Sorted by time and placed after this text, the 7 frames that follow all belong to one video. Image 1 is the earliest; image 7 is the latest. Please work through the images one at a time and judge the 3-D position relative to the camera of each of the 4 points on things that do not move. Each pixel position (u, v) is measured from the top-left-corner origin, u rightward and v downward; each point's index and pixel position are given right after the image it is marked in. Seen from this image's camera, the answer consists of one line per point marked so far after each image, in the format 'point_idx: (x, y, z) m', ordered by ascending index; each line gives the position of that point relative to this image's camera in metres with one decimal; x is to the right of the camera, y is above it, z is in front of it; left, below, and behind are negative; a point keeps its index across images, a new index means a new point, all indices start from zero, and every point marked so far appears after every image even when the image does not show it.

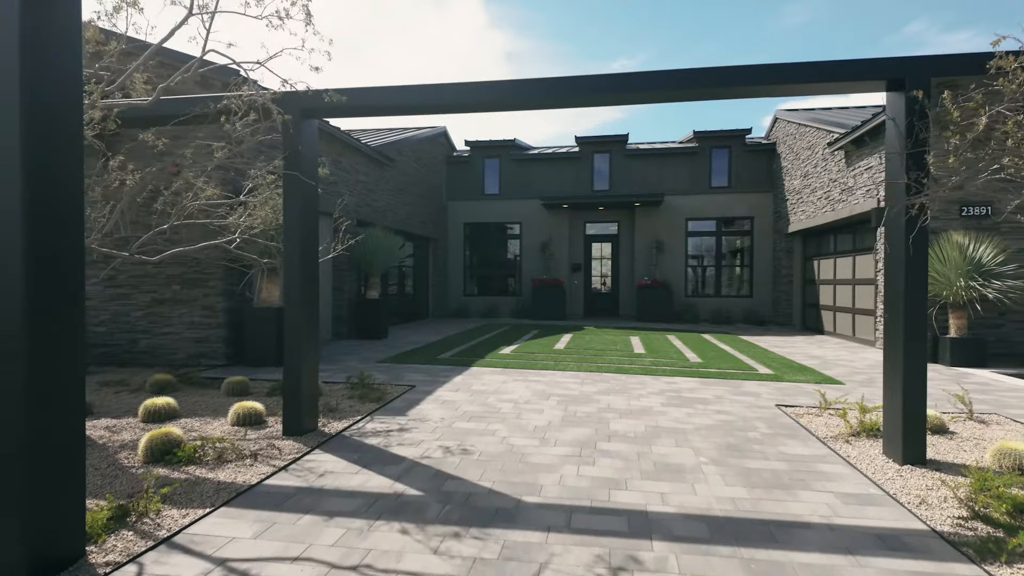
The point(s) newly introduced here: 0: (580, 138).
0: (+2.0, +4.5, +17.8) m
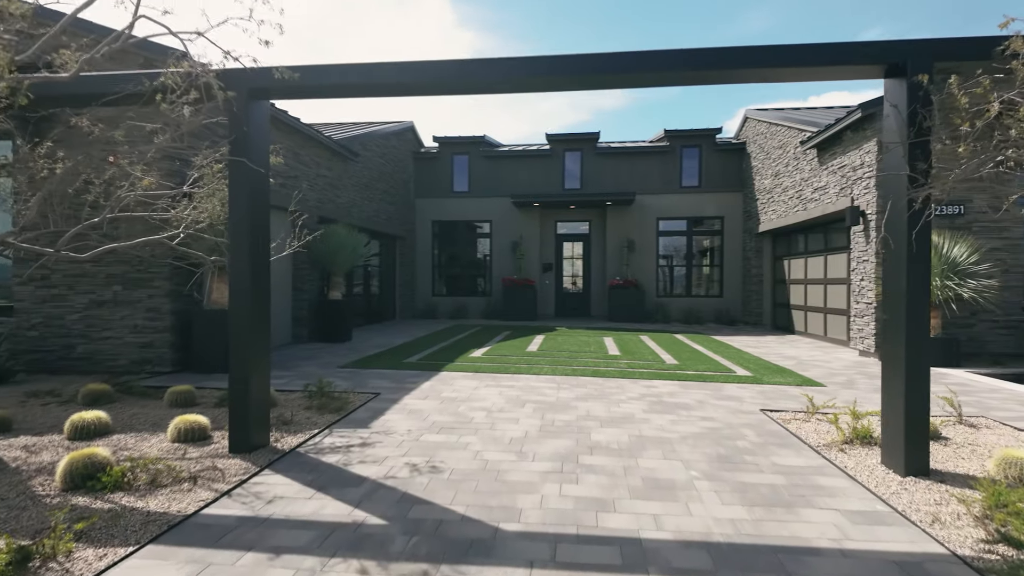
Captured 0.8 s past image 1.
0: (+1.1, +4.5, +17.5) m
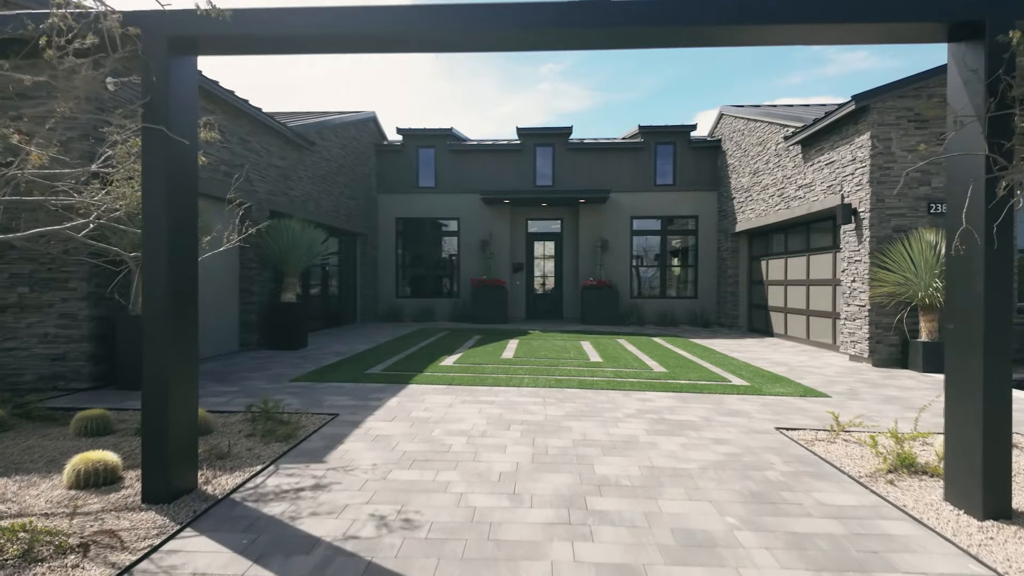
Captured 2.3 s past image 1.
0: (+0.2, +4.5, +16.7) m
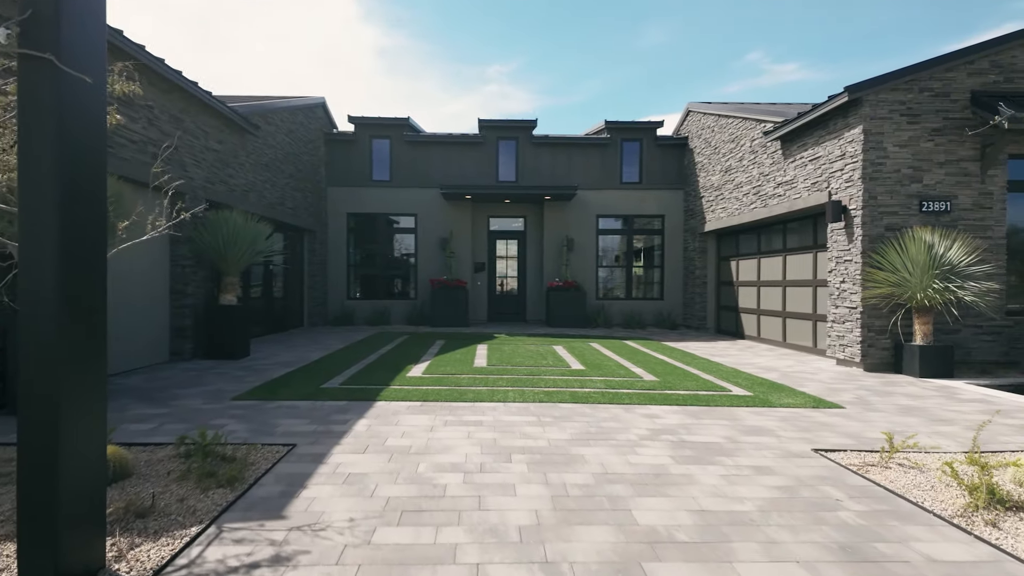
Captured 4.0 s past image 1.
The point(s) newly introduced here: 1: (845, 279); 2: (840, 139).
0: (-0.8, +4.4, +15.9) m
1: (+5.0, +0.1, +8.9) m
2: (+5.0, +2.3, +9.0) m
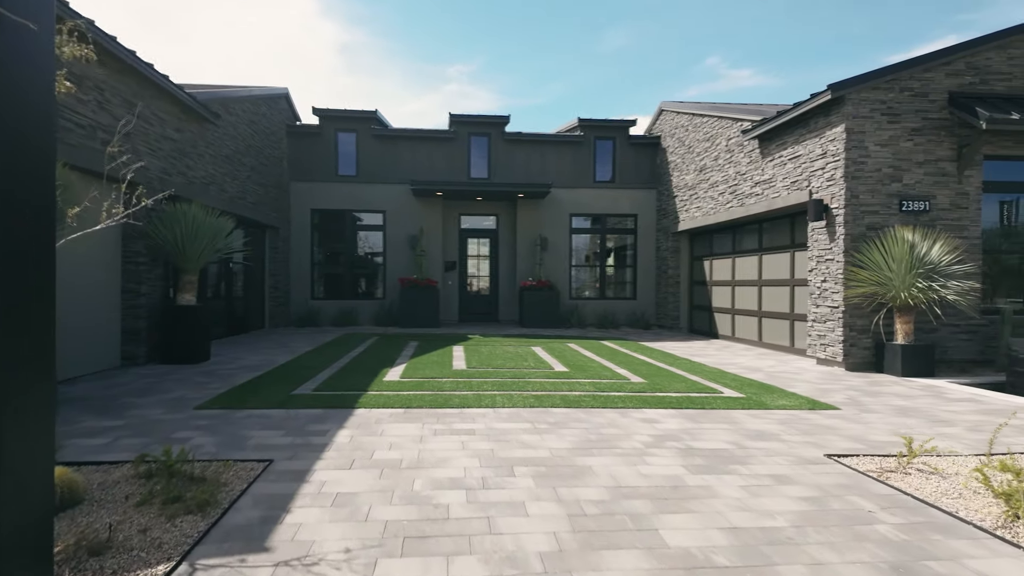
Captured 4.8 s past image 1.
0: (-1.5, +4.5, +15.4) m
1: (+4.7, +0.1, +8.9) m
2: (+4.7, +2.3, +9.0) m
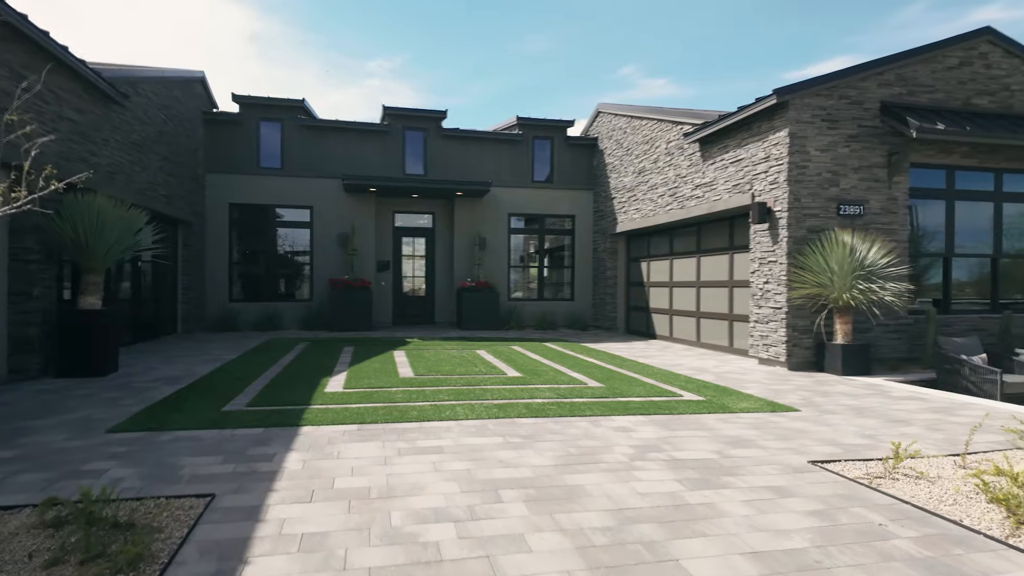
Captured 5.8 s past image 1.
0: (-3.1, +4.4, +14.8) m
1: (+3.9, +0.1, +9.1) m
2: (+3.9, +2.2, +9.1) m
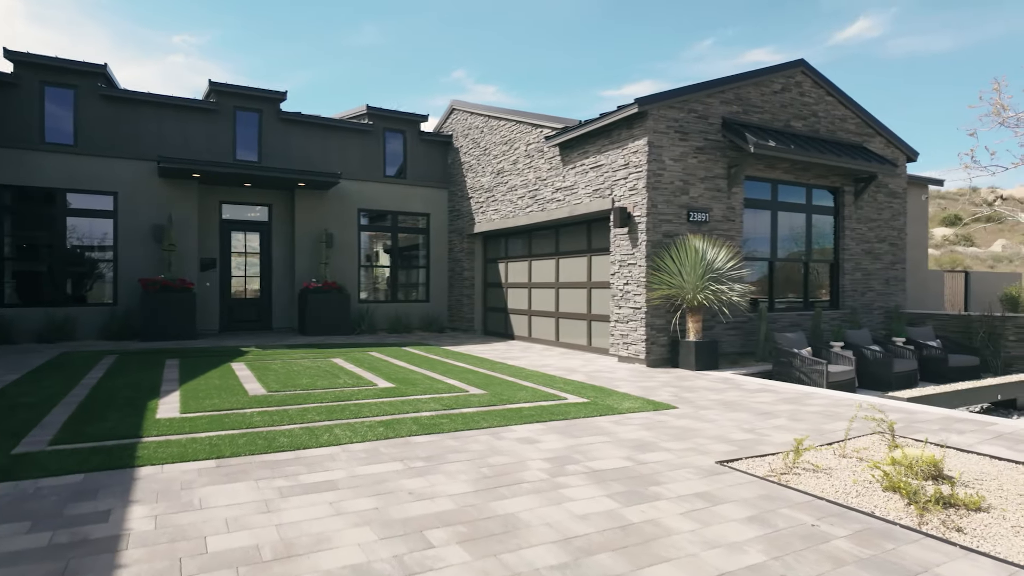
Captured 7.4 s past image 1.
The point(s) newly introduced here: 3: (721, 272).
0: (-6.5, +4.4, +12.9) m
1: (+1.9, +0.1, +9.4) m
2: (+1.8, +2.2, +9.5) m
3: (+3.1, +0.2, +8.9) m
